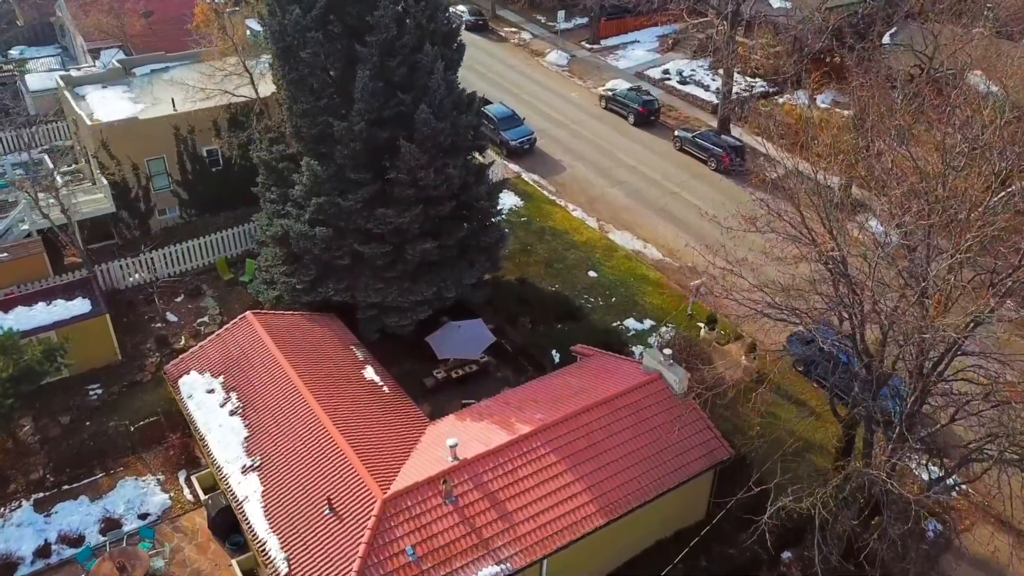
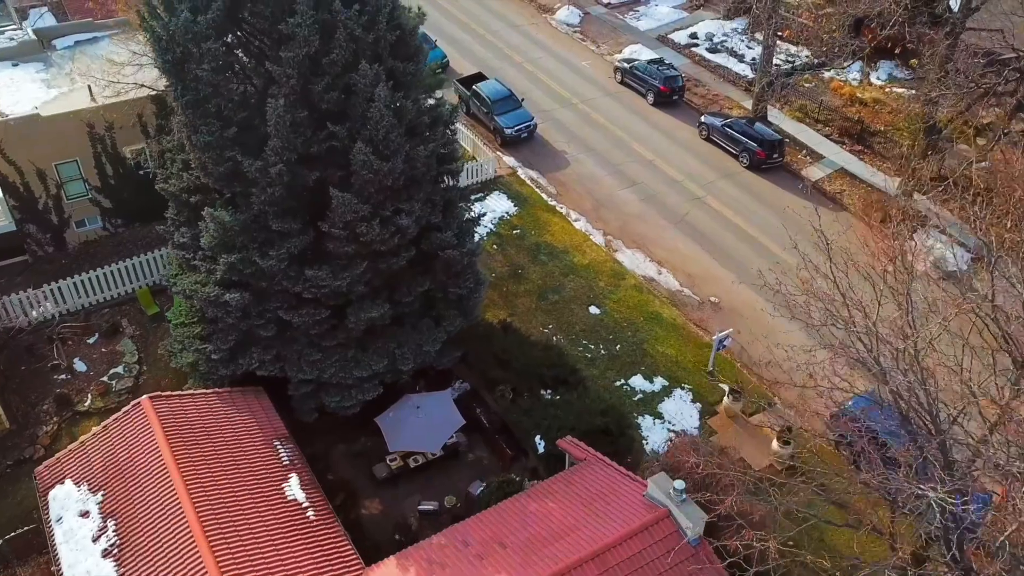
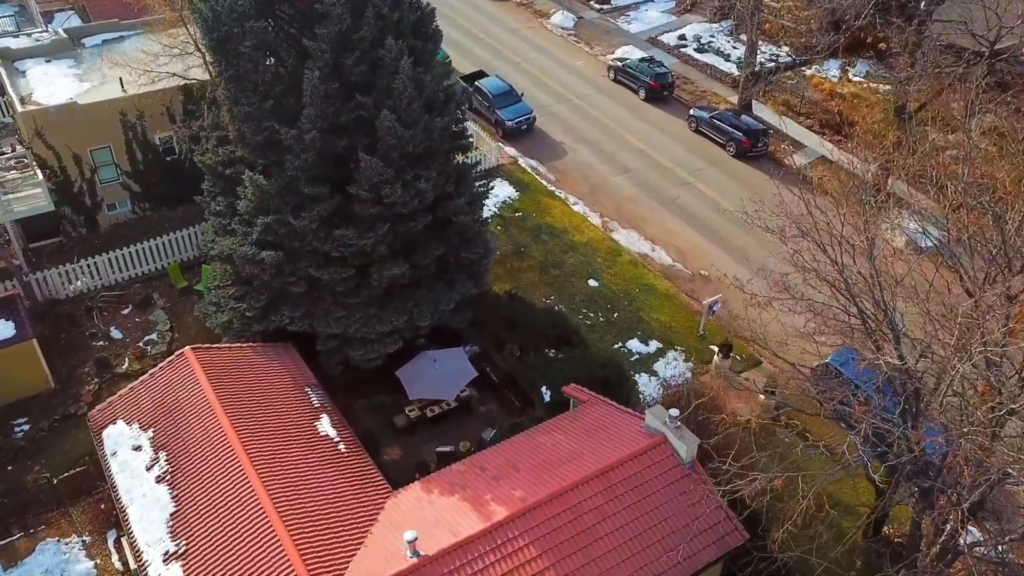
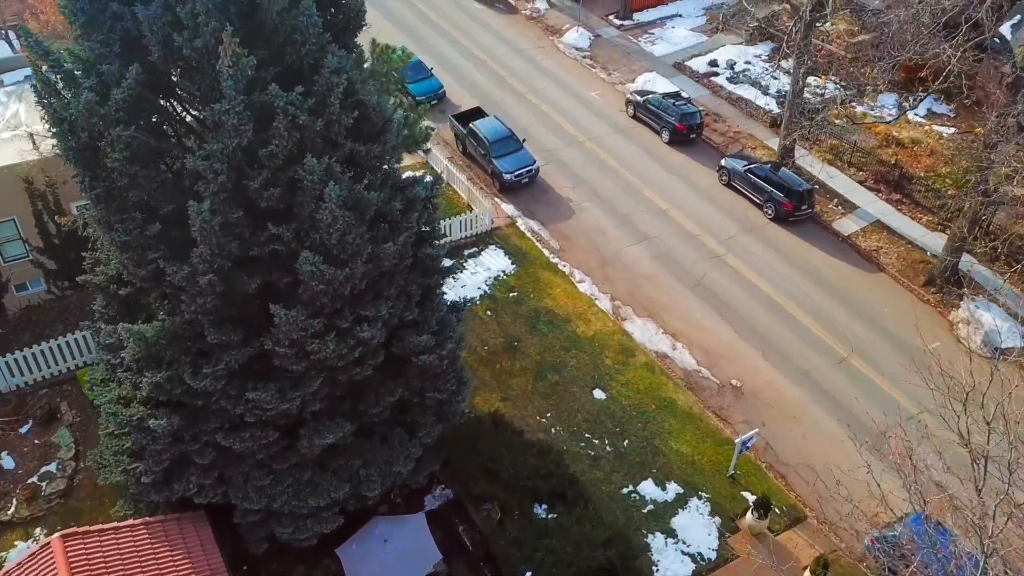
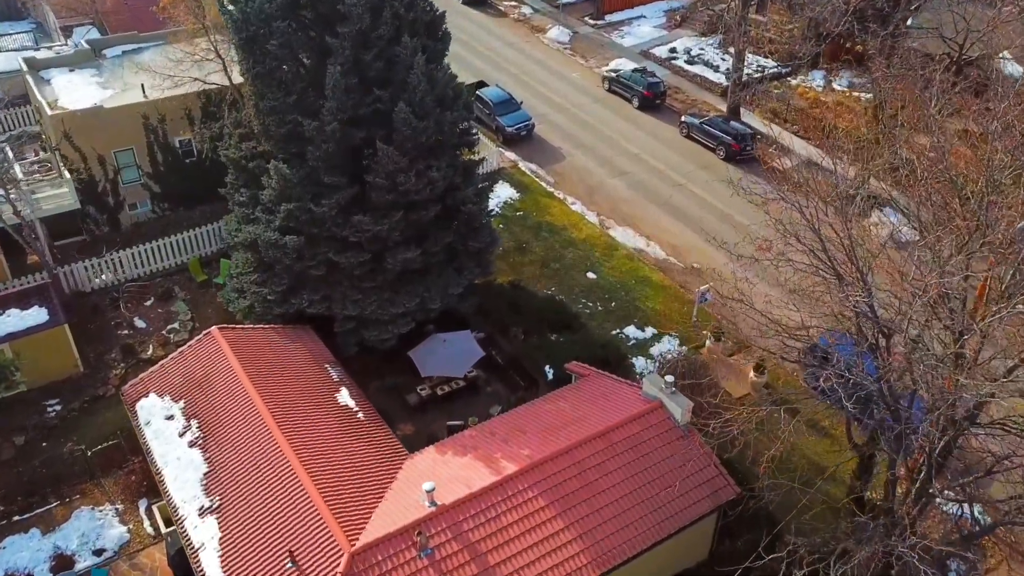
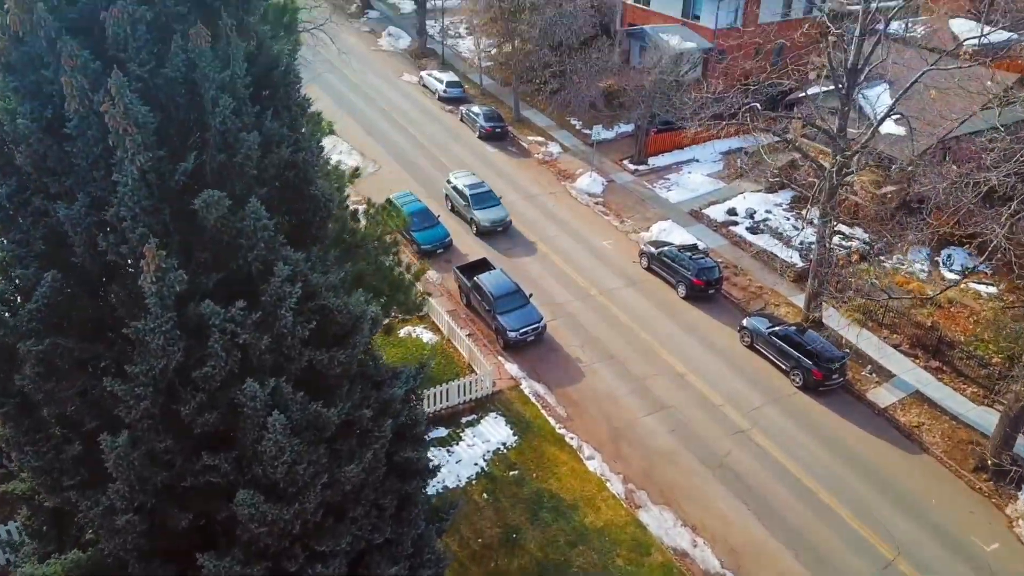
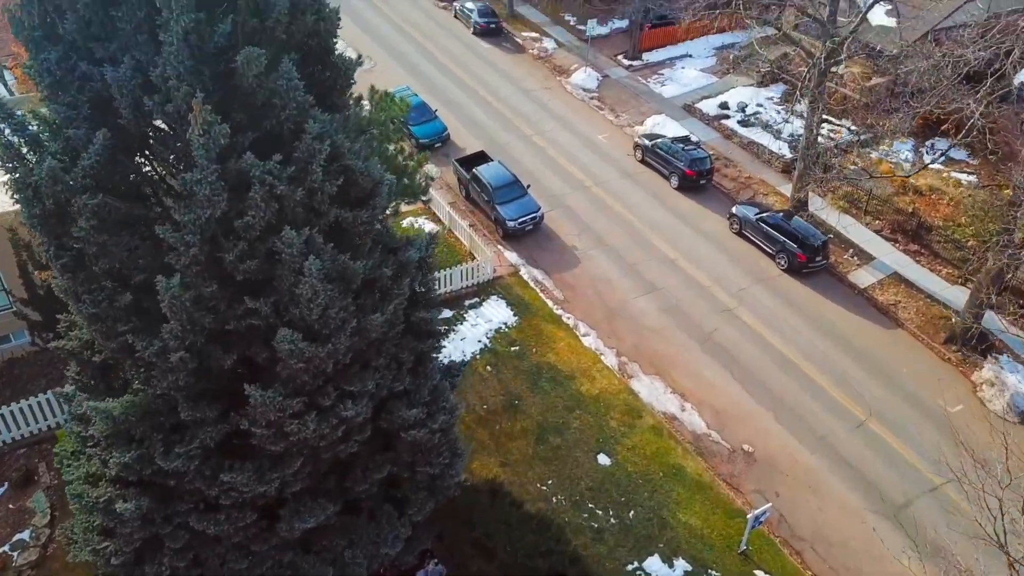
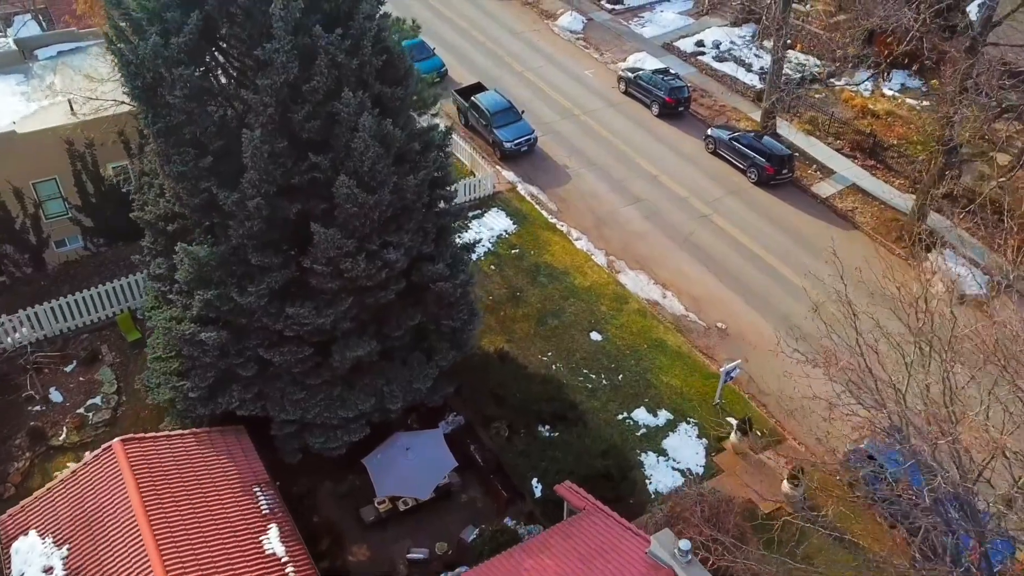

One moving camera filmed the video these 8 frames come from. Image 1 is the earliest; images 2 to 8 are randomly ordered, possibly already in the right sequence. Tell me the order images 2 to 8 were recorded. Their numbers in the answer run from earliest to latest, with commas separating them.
5, 3, 2, 8, 4, 7, 6
